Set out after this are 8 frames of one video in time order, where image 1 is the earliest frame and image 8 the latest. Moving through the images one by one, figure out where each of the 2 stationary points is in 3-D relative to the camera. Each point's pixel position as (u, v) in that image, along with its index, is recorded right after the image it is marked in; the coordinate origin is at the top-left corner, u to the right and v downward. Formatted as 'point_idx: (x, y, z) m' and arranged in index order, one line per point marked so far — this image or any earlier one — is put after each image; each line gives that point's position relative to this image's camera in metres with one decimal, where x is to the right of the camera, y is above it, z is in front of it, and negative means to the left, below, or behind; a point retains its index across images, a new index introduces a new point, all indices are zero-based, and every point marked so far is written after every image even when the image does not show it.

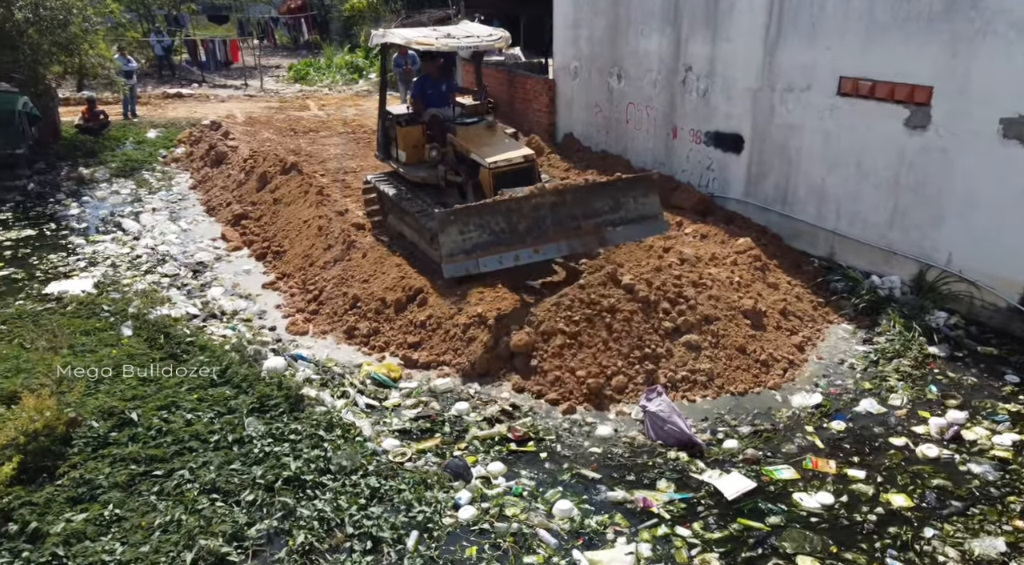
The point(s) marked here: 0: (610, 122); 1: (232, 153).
0: (+1.4, +2.3, +12.0) m
1: (-5.0, +2.3, +14.8) m
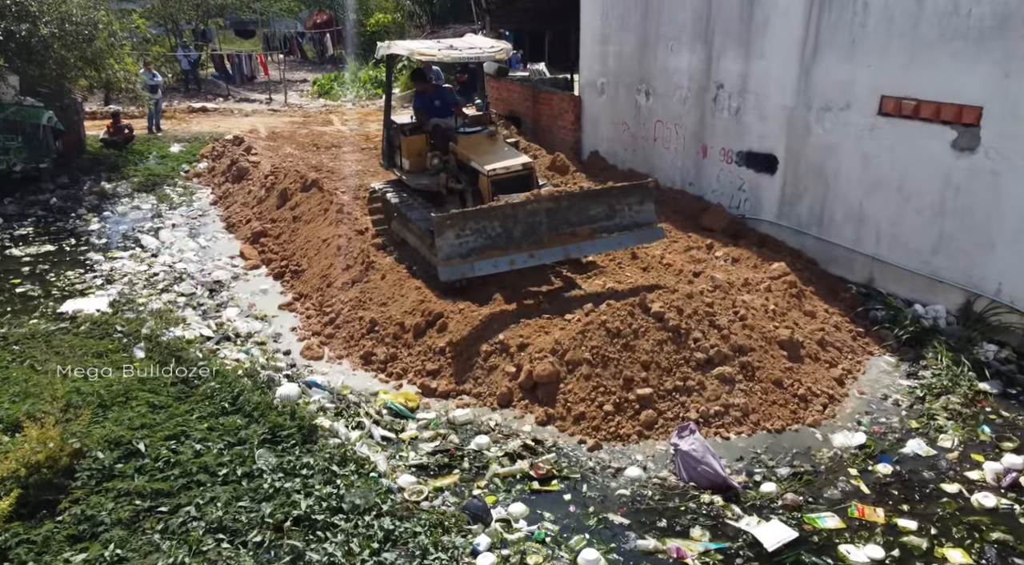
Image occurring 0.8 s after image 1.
0: (+1.8, +2.0, +11.6) m
1: (-4.6, +2.0, +14.7) m
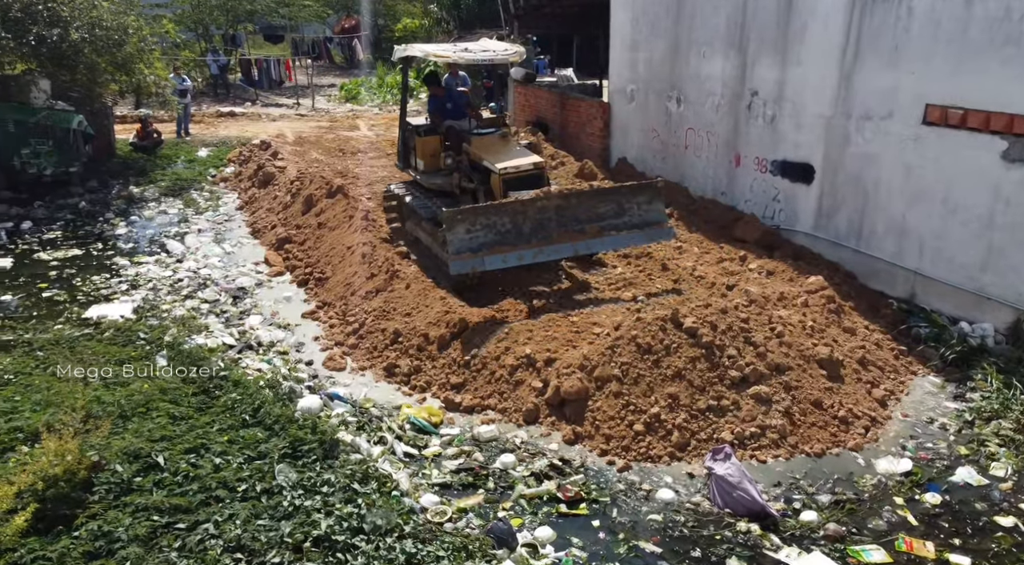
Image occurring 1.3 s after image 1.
0: (+2.1, +1.9, +11.4) m
1: (-4.1, +1.9, +14.6) m
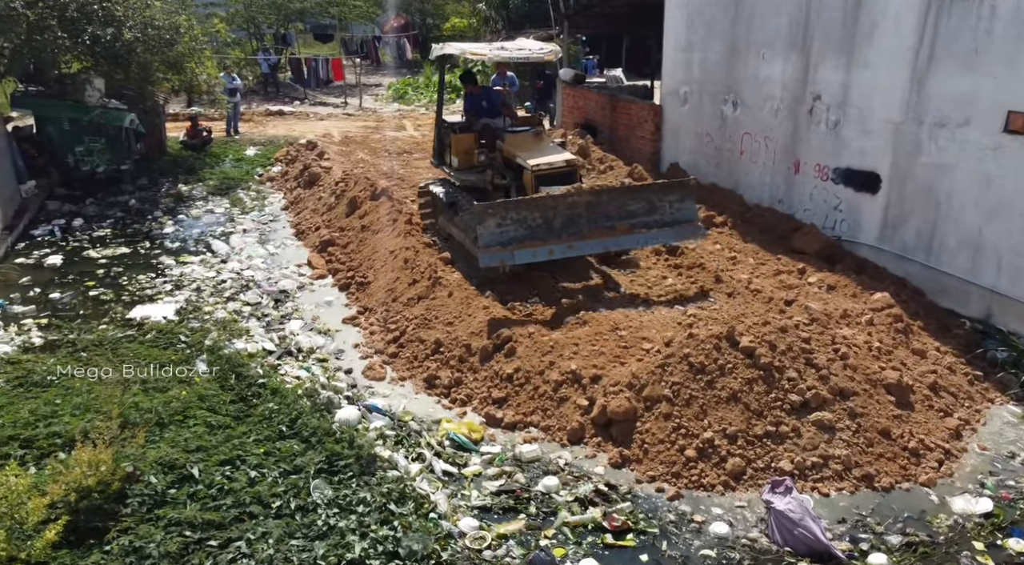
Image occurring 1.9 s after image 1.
0: (+2.8, +1.7, +11.0) m
1: (-3.3, +1.9, +14.5) m
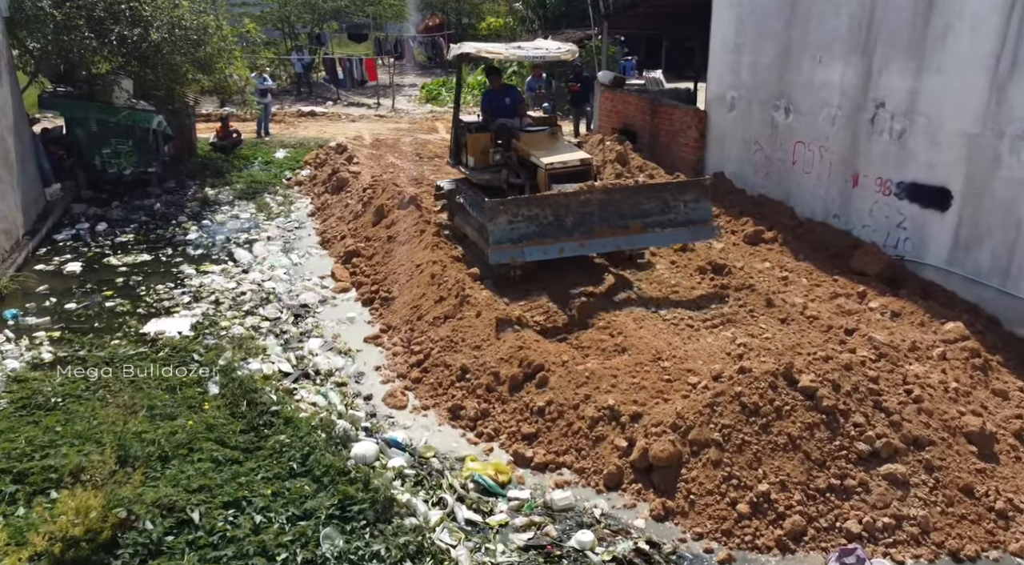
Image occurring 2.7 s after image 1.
0: (+3.2, +1.5, +10.3) m
1: (-2.7, +1.7, +14.0) m
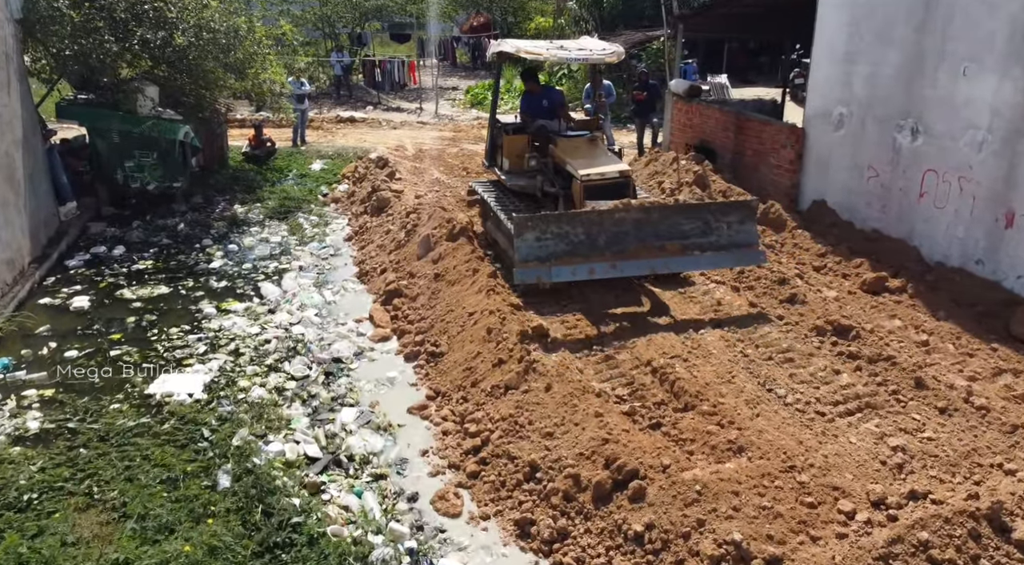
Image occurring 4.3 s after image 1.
0: (+3.9, +0.9, +8.6) m
1: (-1.8, +1.3, +12.6) m
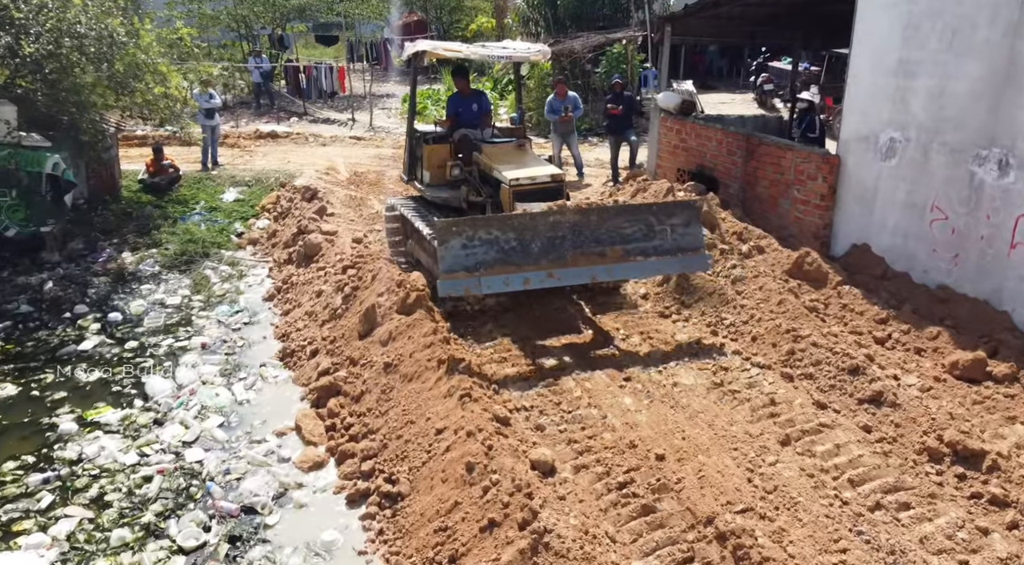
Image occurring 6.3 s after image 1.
0: (+3.8, +0.3, +6.6) m
1: (-2.3, +0.5, +10.2) m
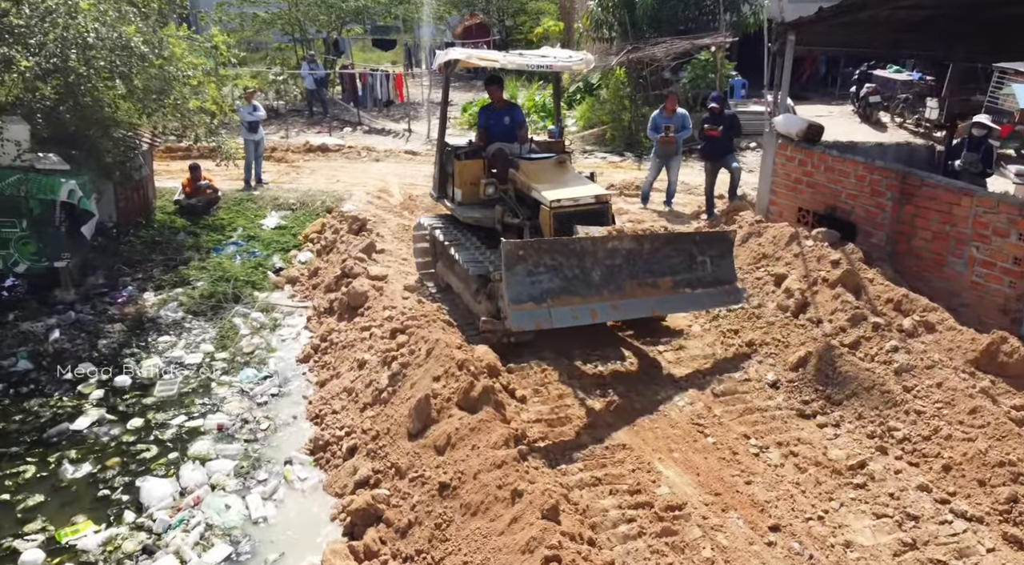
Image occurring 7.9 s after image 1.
0: (+4.4, -0.4, +4.6) m
1: (-1.4, -0.1, +8.5) m
